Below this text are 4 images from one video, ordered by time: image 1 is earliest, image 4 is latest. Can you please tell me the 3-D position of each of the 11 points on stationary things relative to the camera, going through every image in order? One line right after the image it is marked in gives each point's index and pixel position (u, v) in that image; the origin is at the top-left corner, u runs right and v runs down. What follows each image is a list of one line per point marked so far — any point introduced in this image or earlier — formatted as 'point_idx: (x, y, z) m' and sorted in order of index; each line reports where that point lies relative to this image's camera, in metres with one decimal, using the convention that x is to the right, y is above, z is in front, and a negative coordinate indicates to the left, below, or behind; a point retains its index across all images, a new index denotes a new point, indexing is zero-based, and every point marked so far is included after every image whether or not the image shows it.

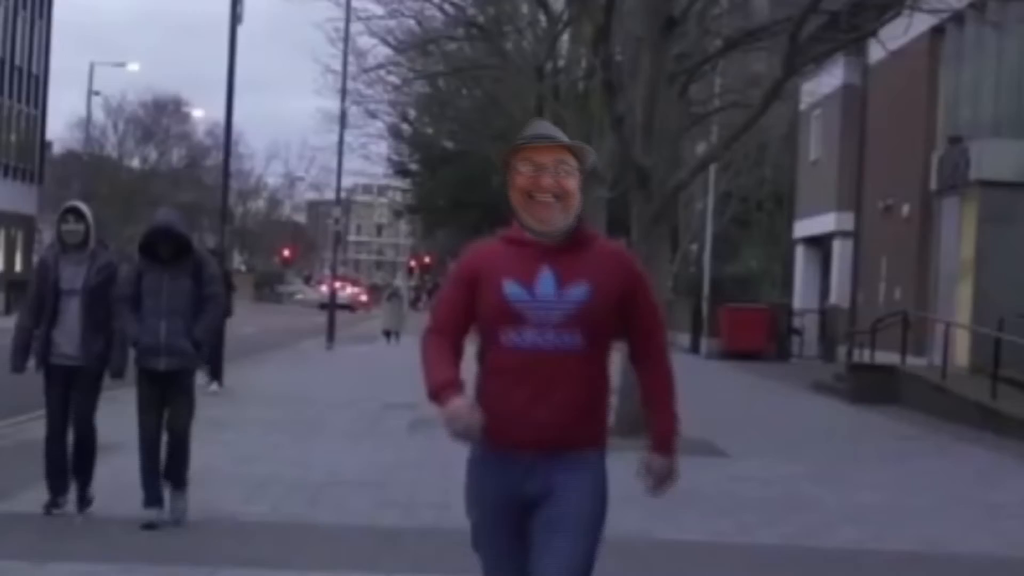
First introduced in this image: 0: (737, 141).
0: (+2.2, +1.4, +19.1) m
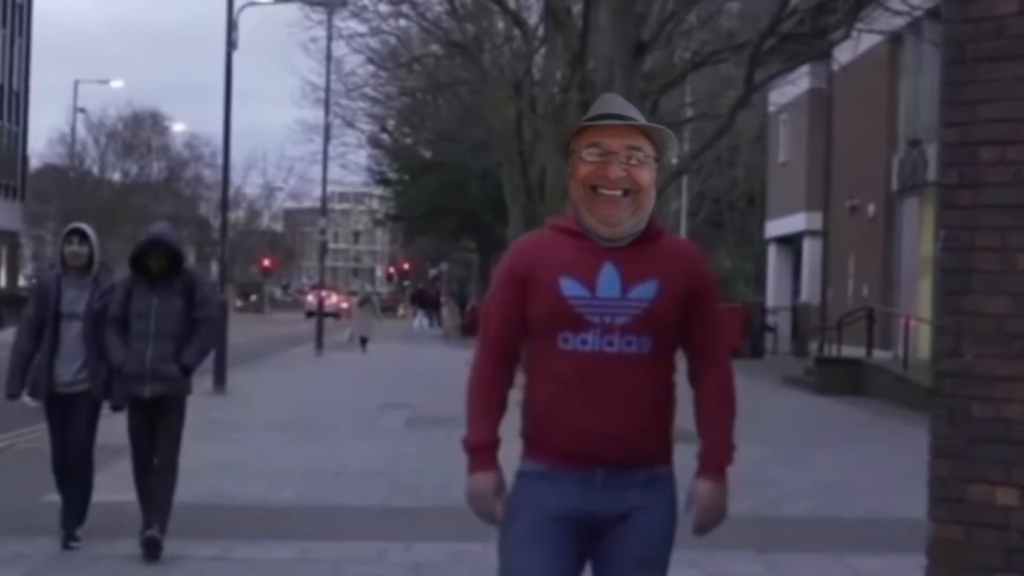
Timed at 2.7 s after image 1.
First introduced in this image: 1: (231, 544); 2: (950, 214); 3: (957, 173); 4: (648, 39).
0: (+2.0, +1.4, +20.6) m
1: (-1.5, -1.4, +10.9) m
2: (+1.6, +0.3, +7.2) m
3: (+1.6, +0.4, +7.2) m
4: (+1.3, +2.4, +19.2) m
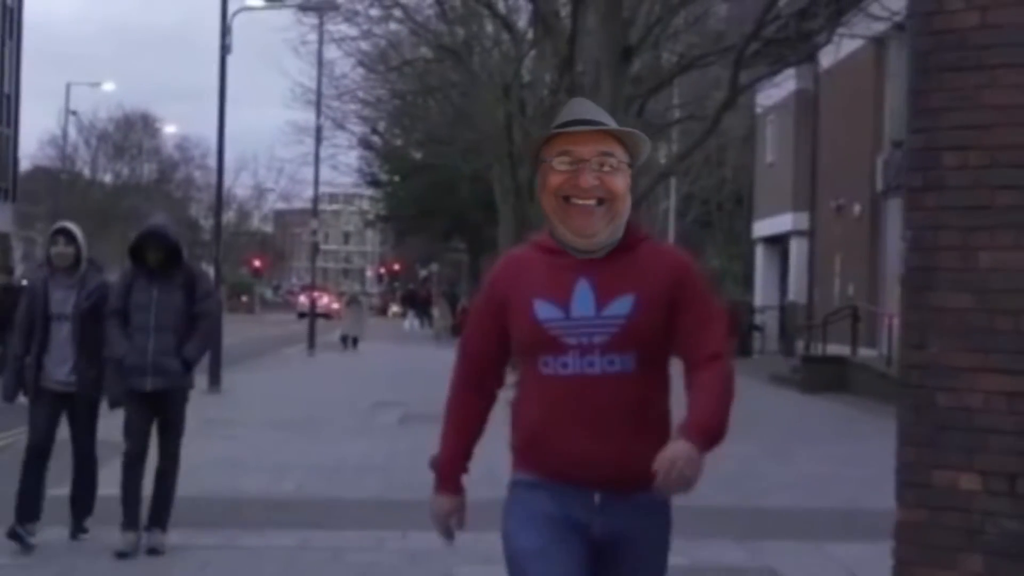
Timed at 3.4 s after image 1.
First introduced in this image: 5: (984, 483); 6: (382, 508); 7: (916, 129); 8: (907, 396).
0: (+1.9, +1.4, +21.0) m
1: (-1.6, -1.4, +11.3) m
2: (+1.5, +0.3, +7.6) m
3: (+1.5, +0.4, +7.6) m
4: (+1.2, +2.4, +19.6) m
5: (+1.7, -0.7, +7.4) m
6: (-0.8, -1.4, +12.2) m
7: (+1.5, +0.6, +7.6) m
8: (+1.5, -0.4, +7.6) m
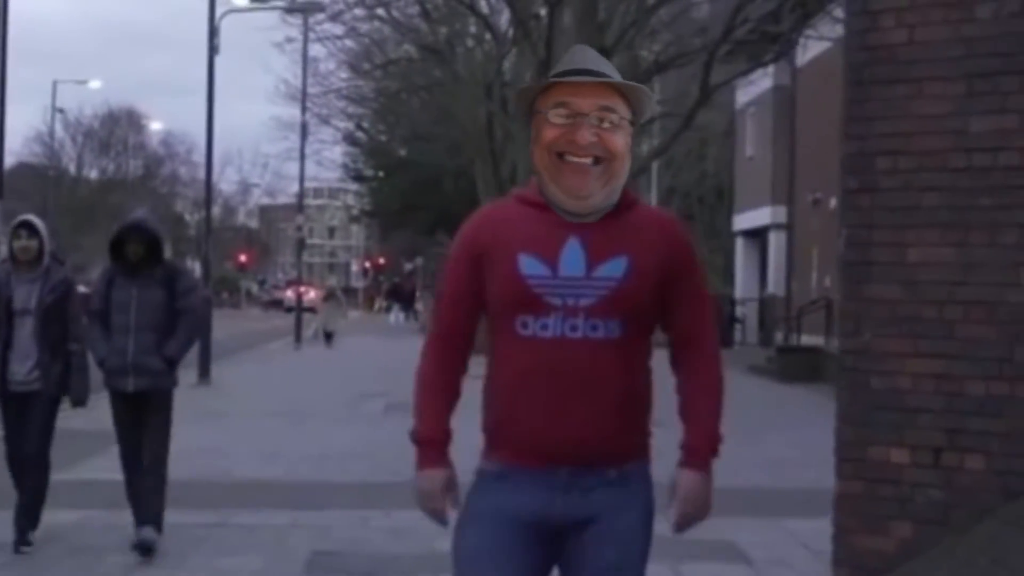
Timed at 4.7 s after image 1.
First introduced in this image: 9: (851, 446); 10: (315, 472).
0: (+1.7, +1.5, +21.7) m
1: (-1.7, -1.3, +12.0) m
2: (+1.4, +0.3, +8.3) m
3: (+1.4, +0.5, +8.3) m
4: (+1.0, +2.4, +20.3) m
5: (+1.6, -0.7, +8.1) m
6: (-0.9, -1.3, +12.9) m
7: (+1.4, +0.6, +8.3) m
8: (+1.4, -0.4, +8.3) m
9: (+1.4, -0.6, +8.2) m
10: (-1.4, -1.3, +14.6) m
